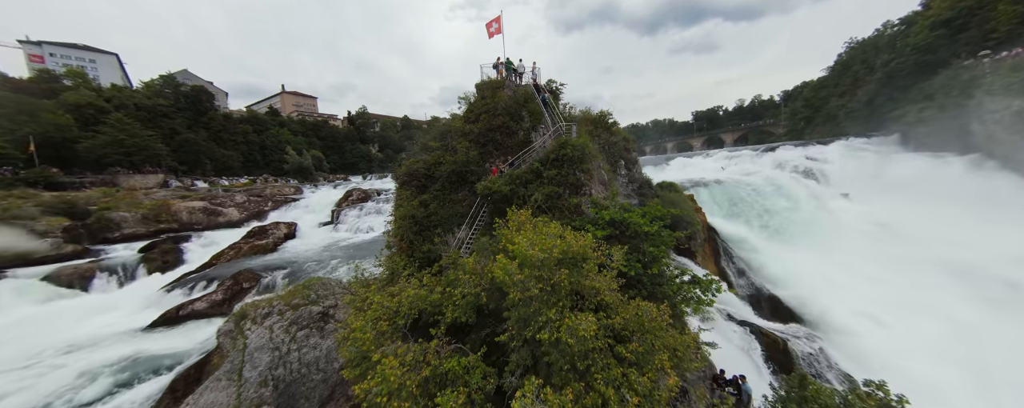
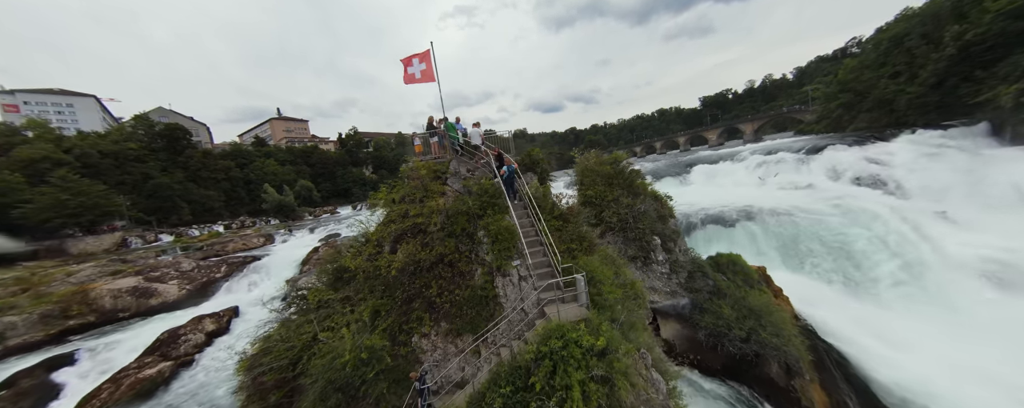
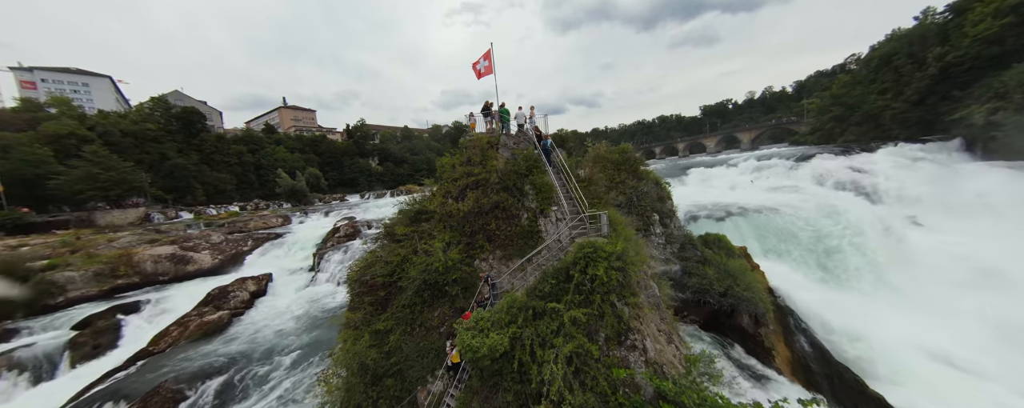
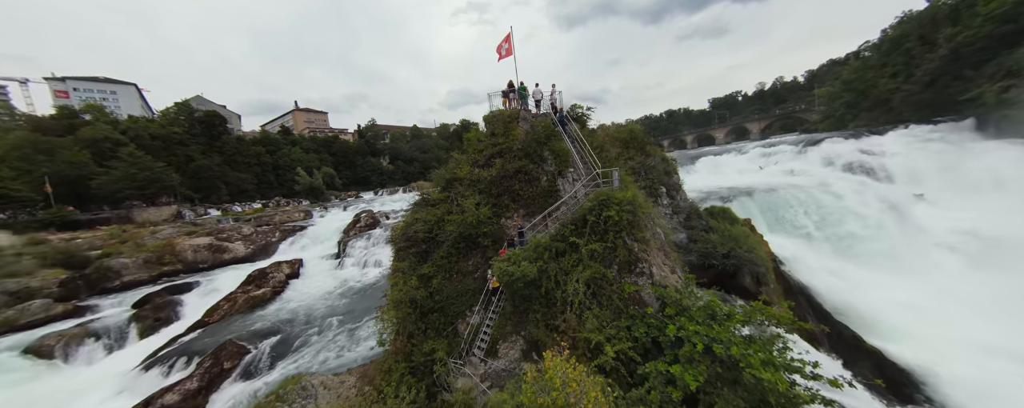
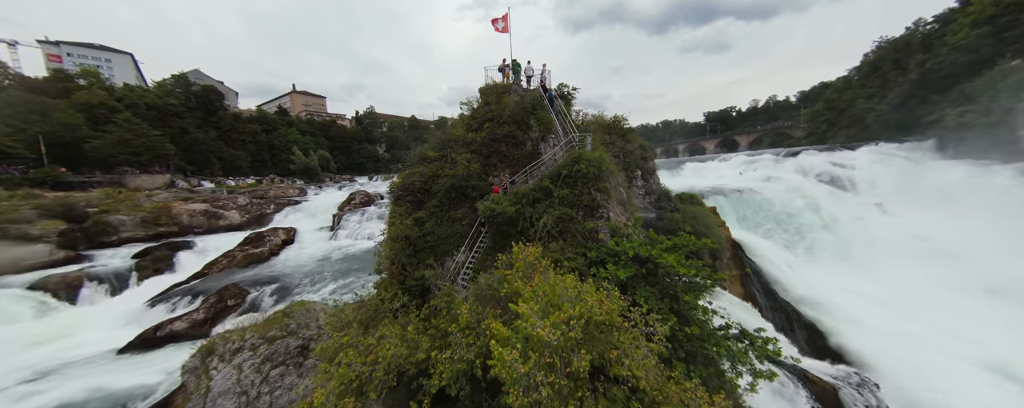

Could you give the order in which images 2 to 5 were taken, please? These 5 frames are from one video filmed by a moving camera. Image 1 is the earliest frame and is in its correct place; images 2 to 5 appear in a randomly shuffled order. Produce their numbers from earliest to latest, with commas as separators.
5, 4, 3, 2
